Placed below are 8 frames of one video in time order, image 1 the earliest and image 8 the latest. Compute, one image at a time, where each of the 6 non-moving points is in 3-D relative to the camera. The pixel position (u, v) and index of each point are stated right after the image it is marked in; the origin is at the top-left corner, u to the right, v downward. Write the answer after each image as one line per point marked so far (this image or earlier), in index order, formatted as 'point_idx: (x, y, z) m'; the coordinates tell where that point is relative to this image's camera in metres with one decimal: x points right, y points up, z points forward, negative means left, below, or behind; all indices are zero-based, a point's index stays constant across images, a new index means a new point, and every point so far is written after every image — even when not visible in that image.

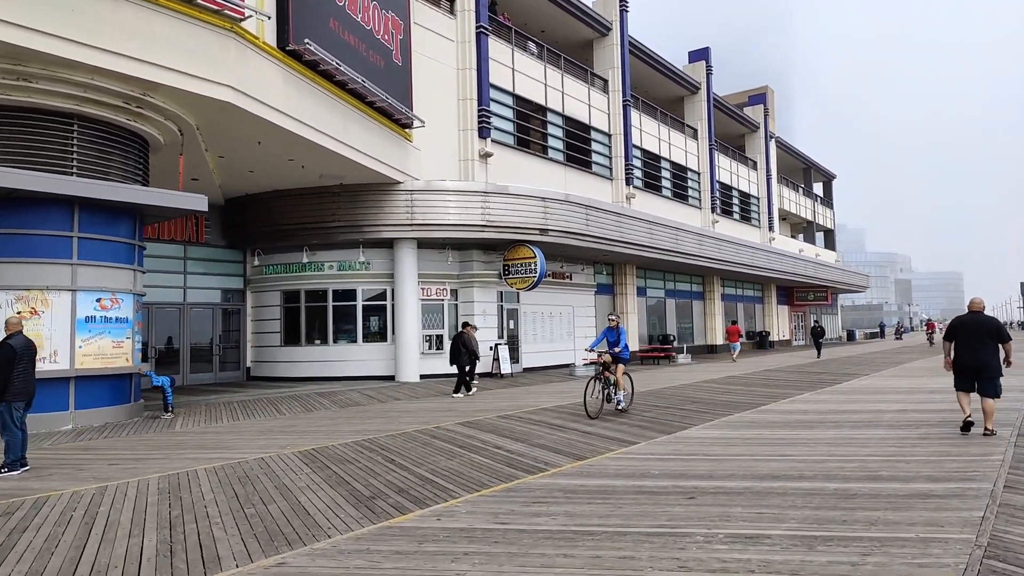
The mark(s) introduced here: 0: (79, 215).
0: (-7.2, +1.2, +11.4) m
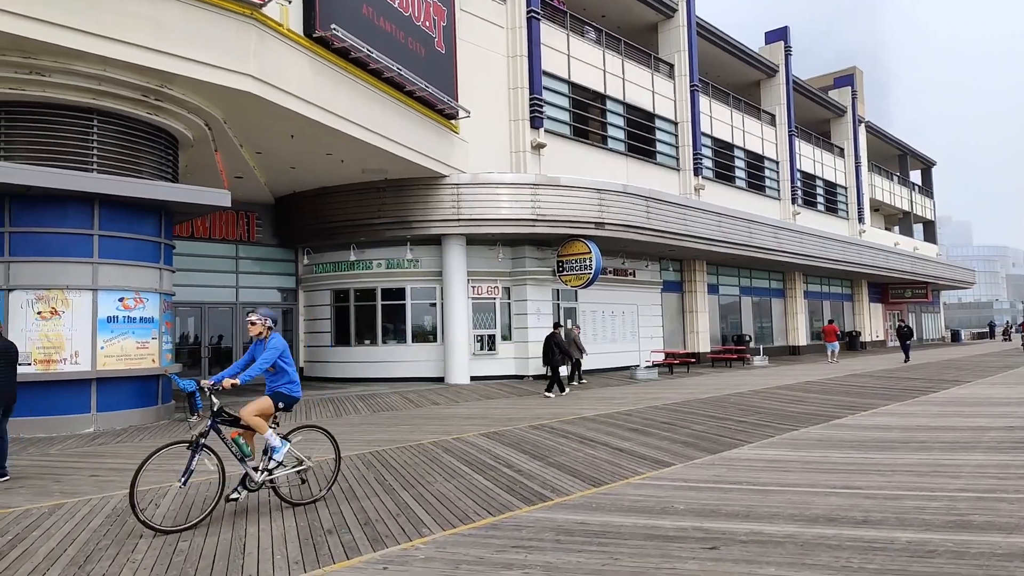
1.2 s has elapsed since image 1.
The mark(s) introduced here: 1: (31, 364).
0: (-6.7, +1.2, +11.2) m
1: (-7.4, -1.2, +10.5) m
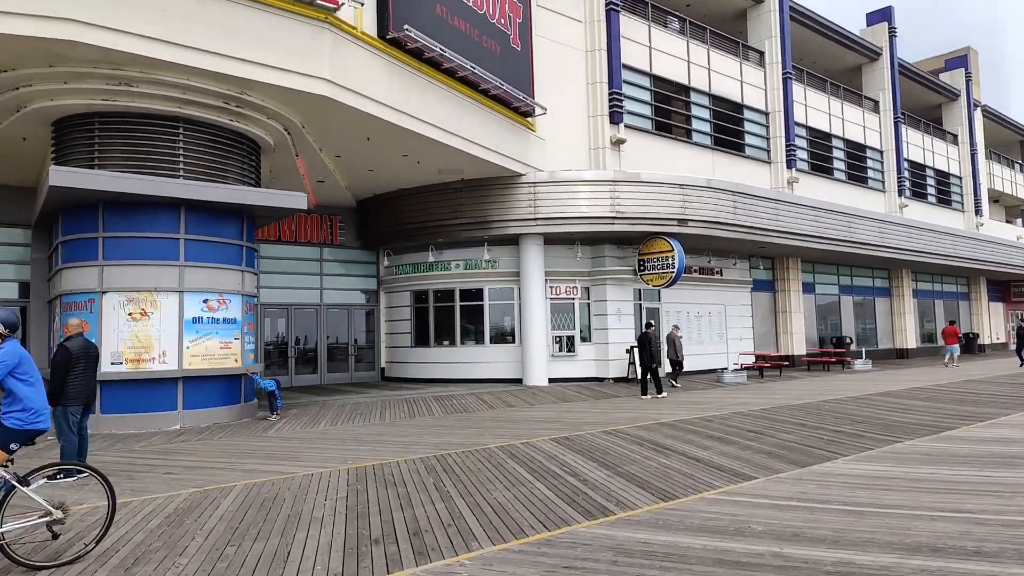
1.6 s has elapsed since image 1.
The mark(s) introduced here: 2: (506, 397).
0: (-5.5, +1.2, +11.6) m
1: (-6.2, -1.2, +11.0) m
2: (-0.1, -2.5, +15.8) m
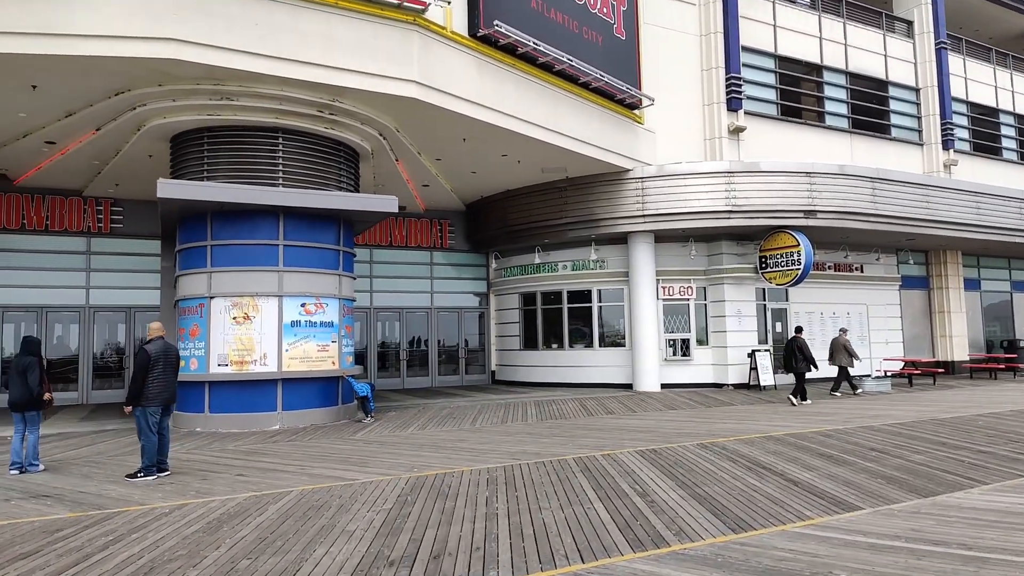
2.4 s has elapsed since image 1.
0: (-4.0, +1.1, +12.0) m
1: (-4.8, -1.3, +11.5) m
2: (+2.2, -2.5, +15.0) m
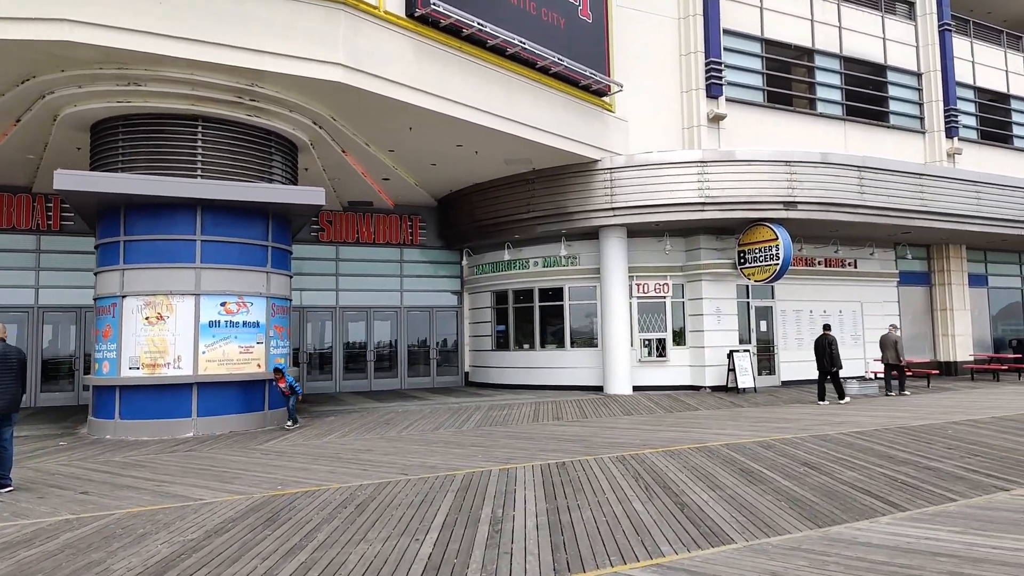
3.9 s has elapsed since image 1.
0: (-5.1, +1.2, +11.3) m
1: (-5.9, -1.3, +10.9) m
2: (+1.2, -2.5, +14.1) m
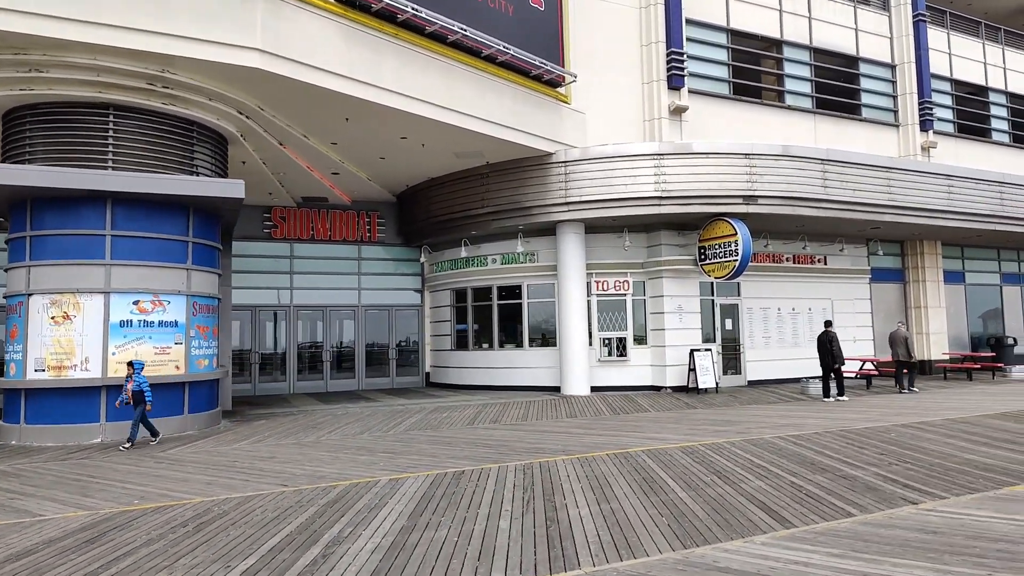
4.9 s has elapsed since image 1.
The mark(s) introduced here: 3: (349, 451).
0: (-6.2, +1.2, +10.7) m
1: (-7.0, -1.2, +10.3) m
2: (0.0, -2.4, +13.6) m
3: (-2.1, -2.1, +8.8) m
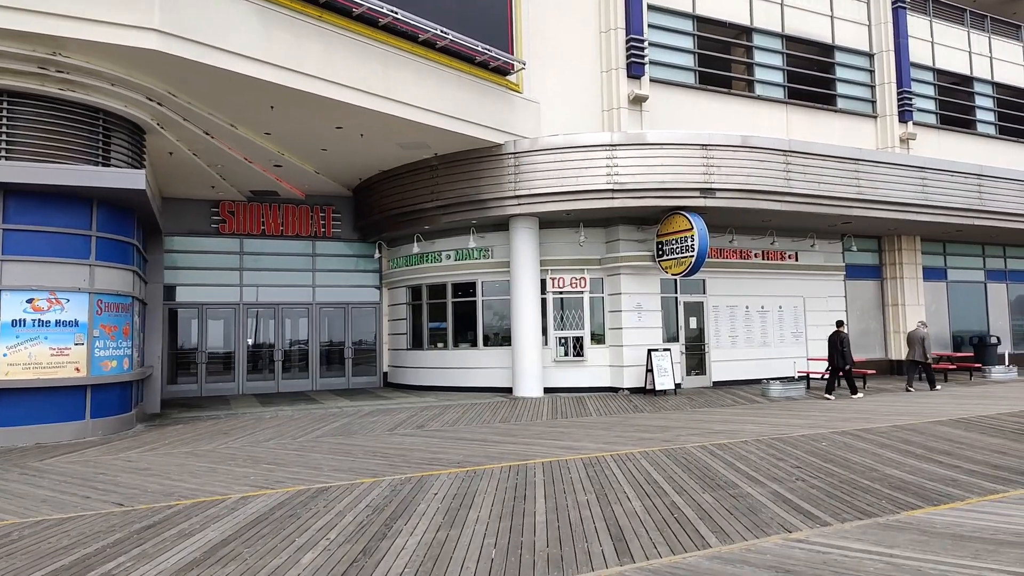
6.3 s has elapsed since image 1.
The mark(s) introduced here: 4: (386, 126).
0: (-7.4, +1.2, +10.1) m
1: (-8.2, -1.2, +9.7) m
2: (-1.1, -2.3, +12.9) m
3: (-3.3, -2.1, +8.2) m
4: (-2.5, +3.3, +14.0) m
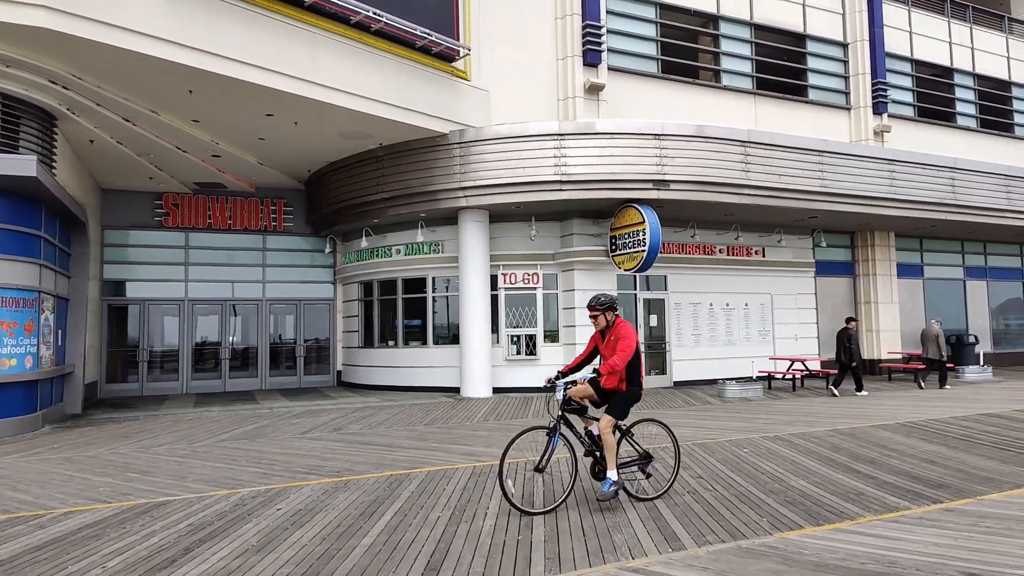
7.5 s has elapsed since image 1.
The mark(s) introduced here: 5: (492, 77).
0: (-8.6, +1.3, +9.5) m
1: (-9.4, -1.1, +9.1) m
2: (-2.3, -2.3, +12.3) m
3: (-4.5, -2.0, +7.5) m
4: (-3.7, +3.4, +13.3) m
5: (-0.4, +4.9, +15.8) m
